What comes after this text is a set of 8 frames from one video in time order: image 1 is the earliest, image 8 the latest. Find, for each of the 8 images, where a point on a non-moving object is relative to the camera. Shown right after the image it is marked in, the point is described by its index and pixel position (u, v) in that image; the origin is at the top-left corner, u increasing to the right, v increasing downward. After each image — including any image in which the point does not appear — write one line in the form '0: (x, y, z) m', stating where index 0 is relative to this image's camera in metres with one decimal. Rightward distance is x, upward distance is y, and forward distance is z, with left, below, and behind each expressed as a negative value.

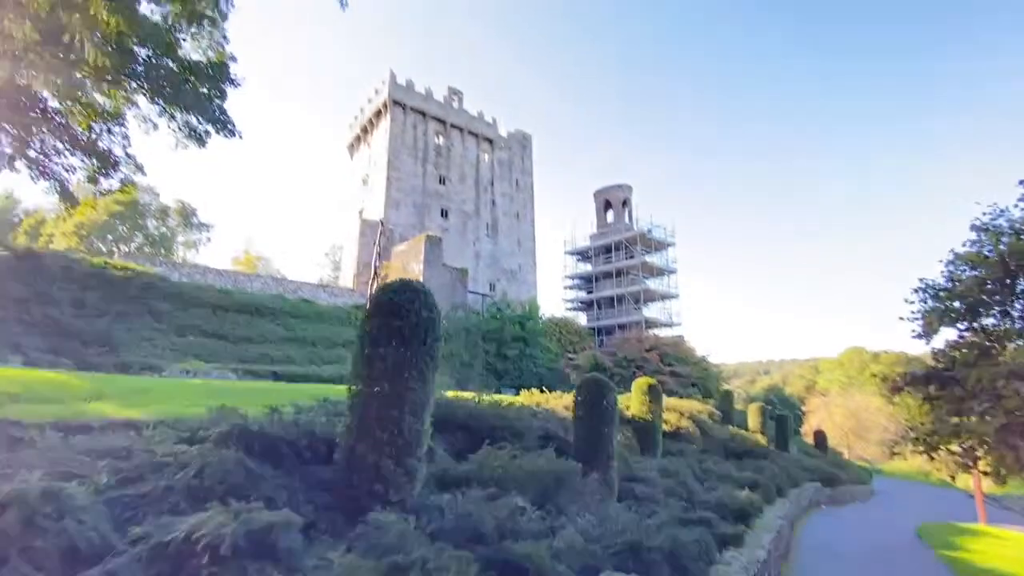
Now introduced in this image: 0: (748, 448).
0: (+6.0, -4.1, +12.0) m
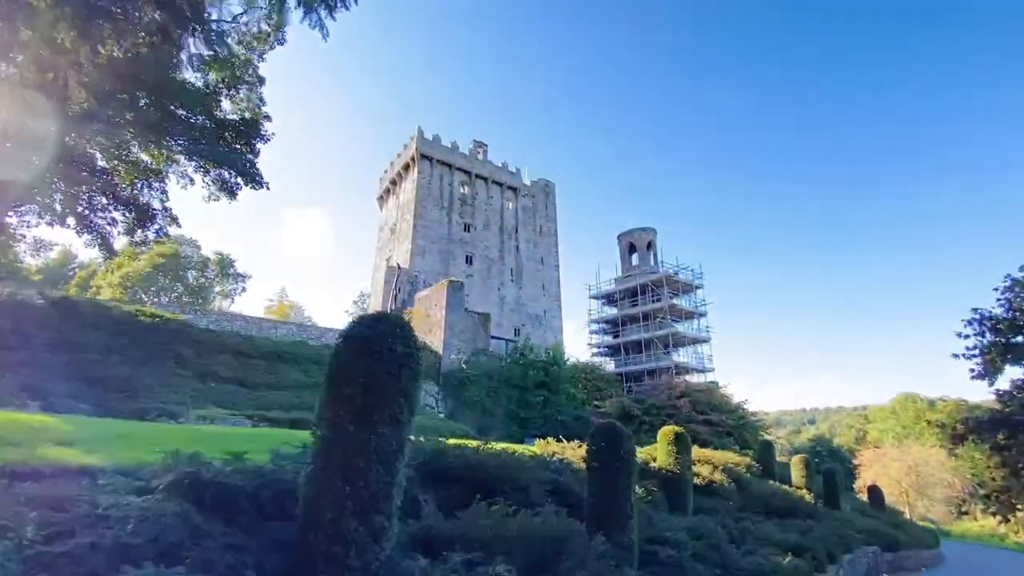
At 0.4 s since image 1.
0: (+6.5, -5.0, +10.9) m
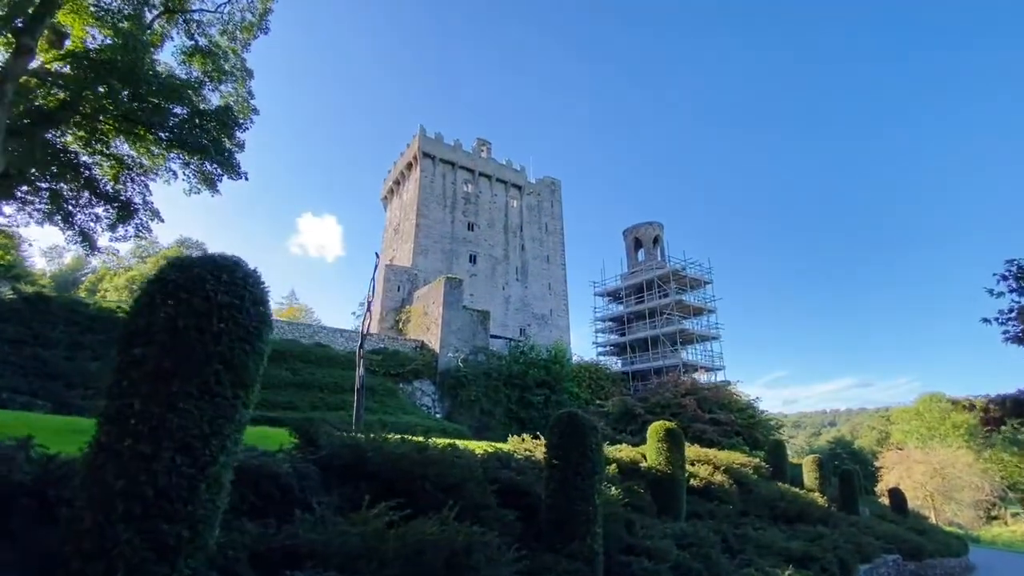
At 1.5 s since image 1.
0: (+6.2, -4.7, +10.0) m
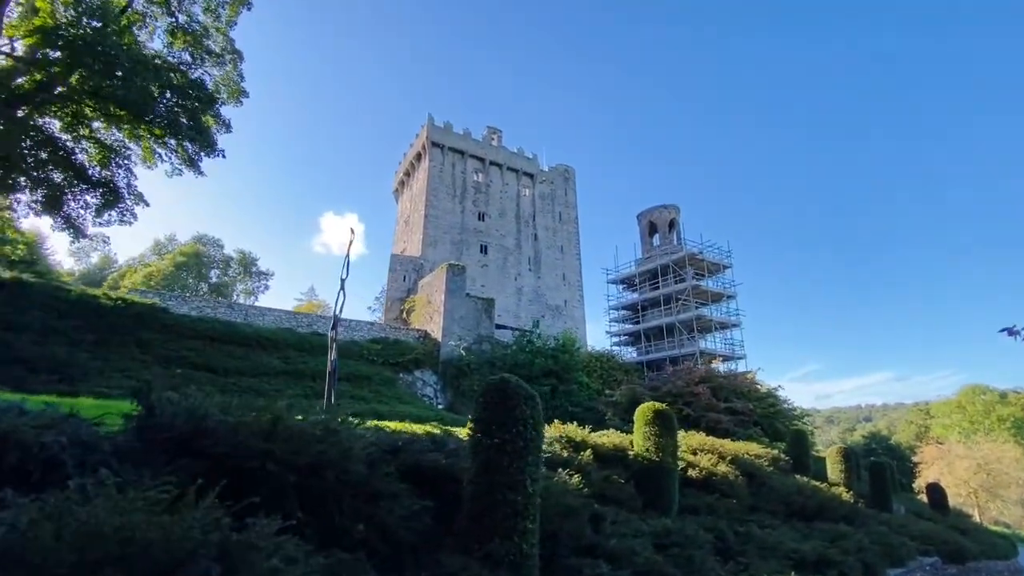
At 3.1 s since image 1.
0: (+5.9, -4.1, +8.9) m
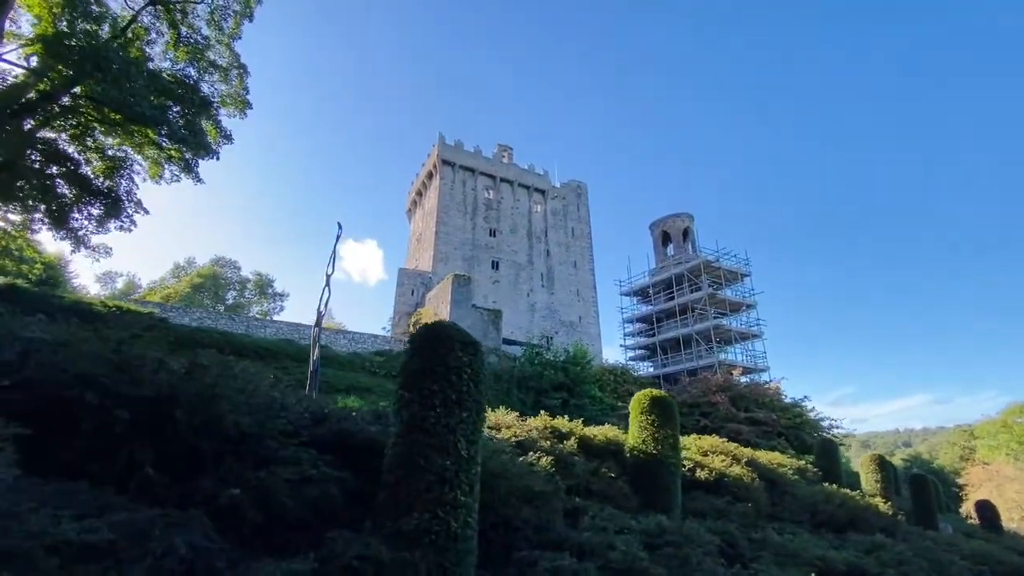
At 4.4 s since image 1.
0: (+5.7, -3.8, +7.8) m
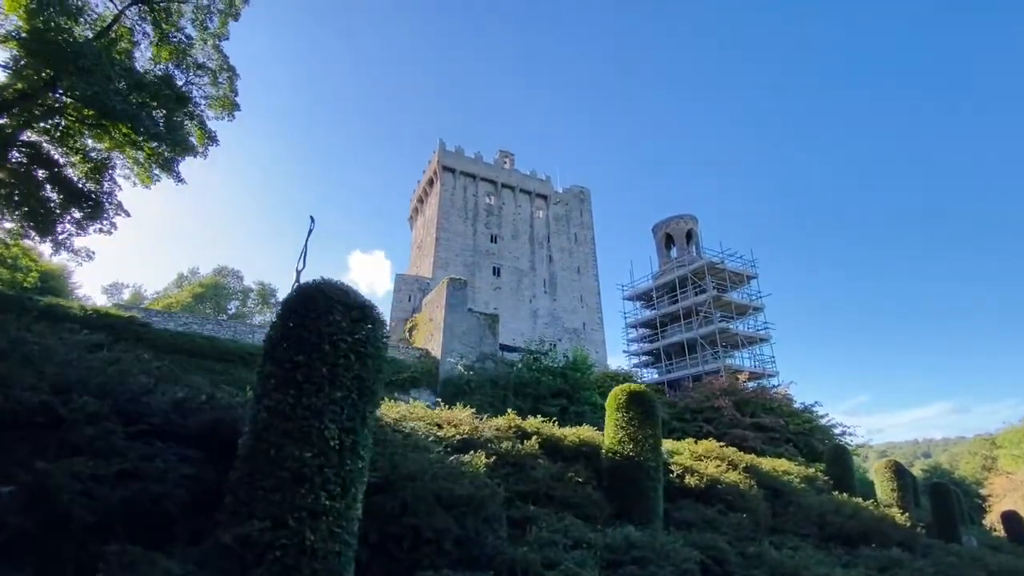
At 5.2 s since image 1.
0: (+5.4, -3.6, +7.0) m
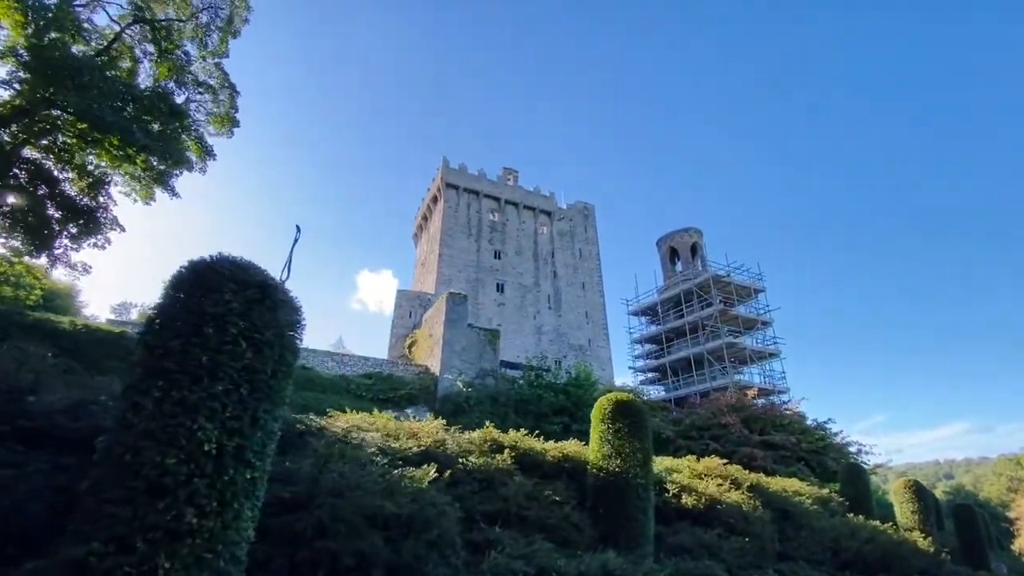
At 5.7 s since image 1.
0: (+5.2, -3.6, +6.4) m
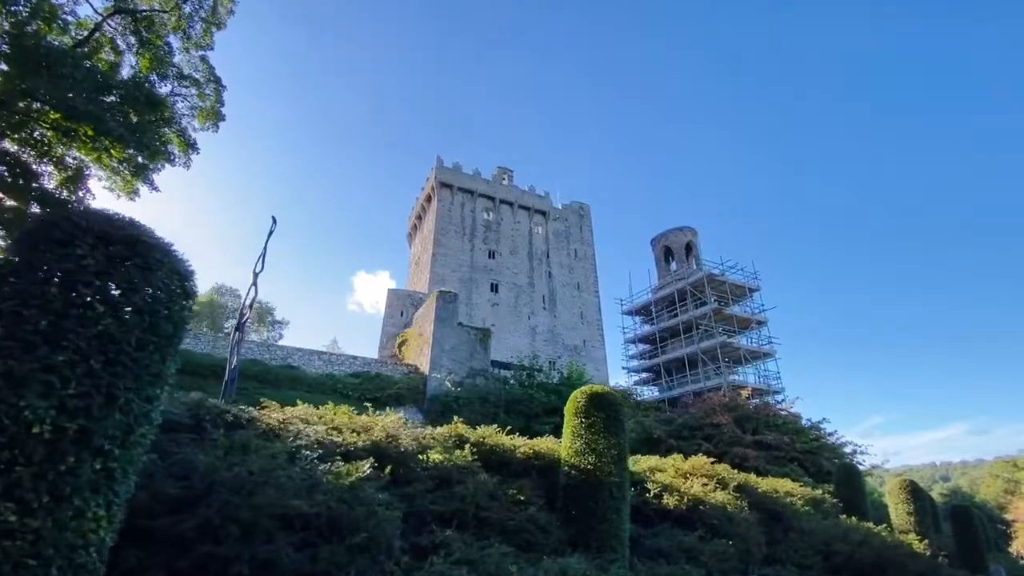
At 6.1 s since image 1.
0: (+4.9, -3.5, +6.1) m
